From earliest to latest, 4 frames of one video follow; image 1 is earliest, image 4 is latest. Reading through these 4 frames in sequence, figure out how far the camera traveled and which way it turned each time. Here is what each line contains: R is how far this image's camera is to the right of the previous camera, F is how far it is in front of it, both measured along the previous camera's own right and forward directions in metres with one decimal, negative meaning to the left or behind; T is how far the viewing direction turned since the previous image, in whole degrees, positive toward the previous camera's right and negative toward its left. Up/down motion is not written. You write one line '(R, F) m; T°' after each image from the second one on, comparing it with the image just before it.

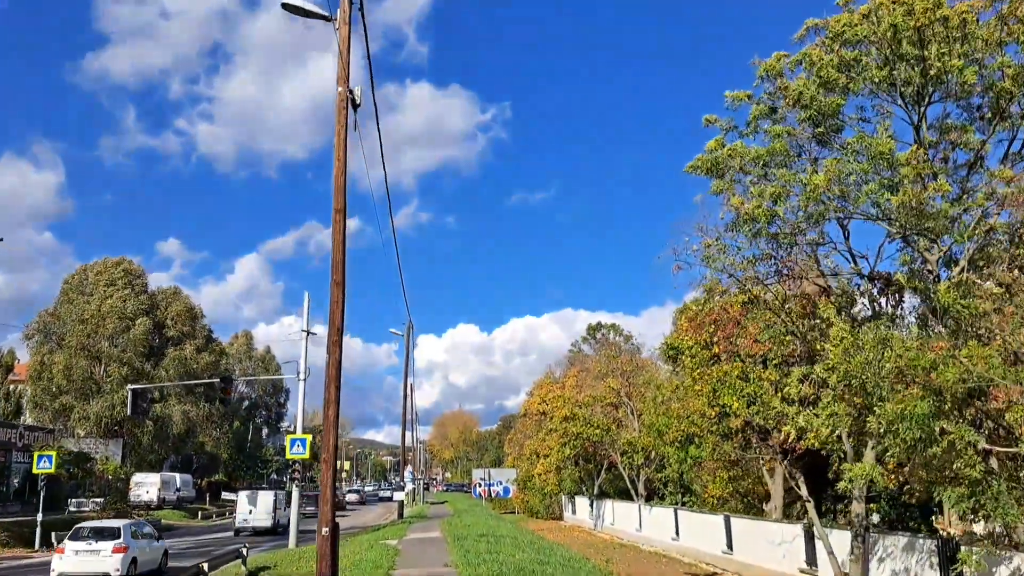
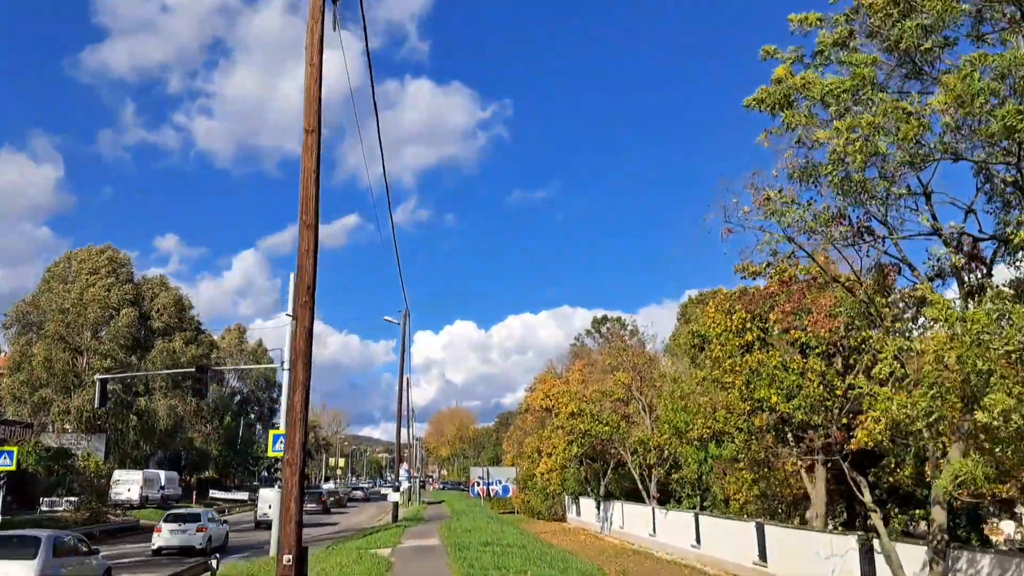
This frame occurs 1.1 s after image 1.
(-0.2, +2.1) m; 0°
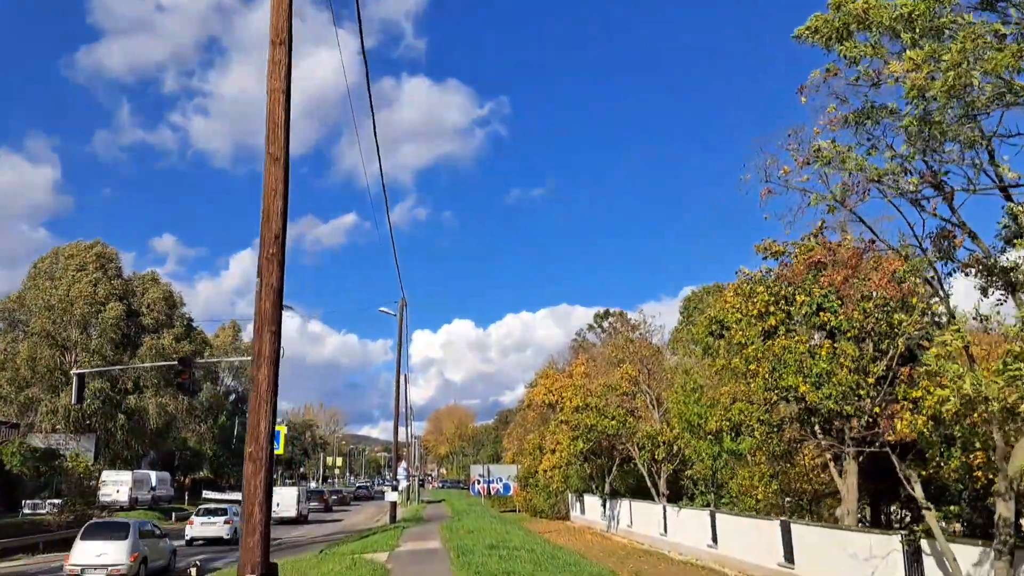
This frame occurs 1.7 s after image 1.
(-0.1, +1.3) m; 0°
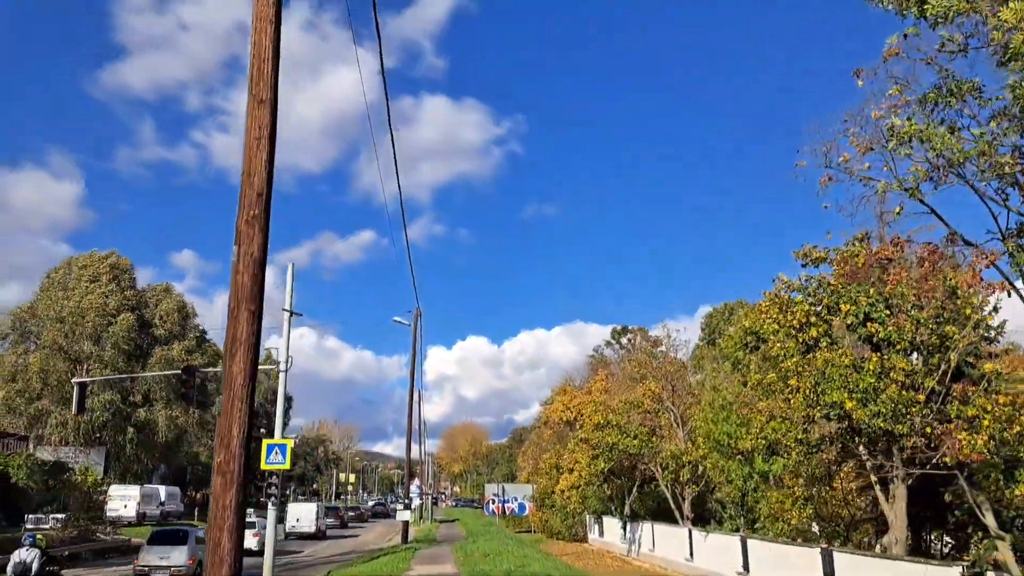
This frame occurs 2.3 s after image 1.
(-0.1, +1.0) m; -1°
